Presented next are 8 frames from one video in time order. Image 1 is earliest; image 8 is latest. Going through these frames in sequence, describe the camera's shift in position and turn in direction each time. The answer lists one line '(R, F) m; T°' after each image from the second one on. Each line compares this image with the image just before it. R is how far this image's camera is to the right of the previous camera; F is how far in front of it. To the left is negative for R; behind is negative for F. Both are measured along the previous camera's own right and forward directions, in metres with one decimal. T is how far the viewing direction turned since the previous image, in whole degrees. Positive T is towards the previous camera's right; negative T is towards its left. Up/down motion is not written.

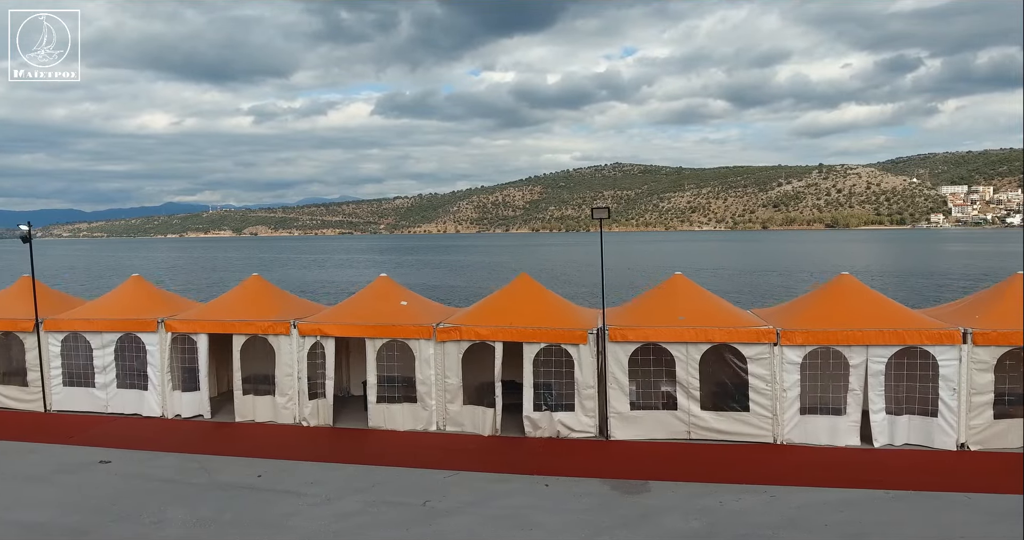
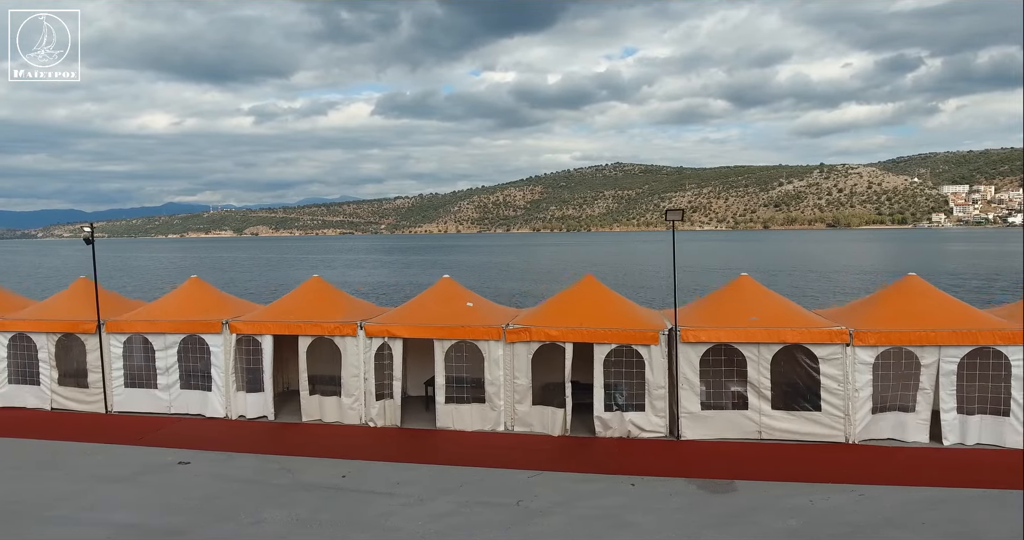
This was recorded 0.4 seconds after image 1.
(-1.1, -0.1) m; 0°
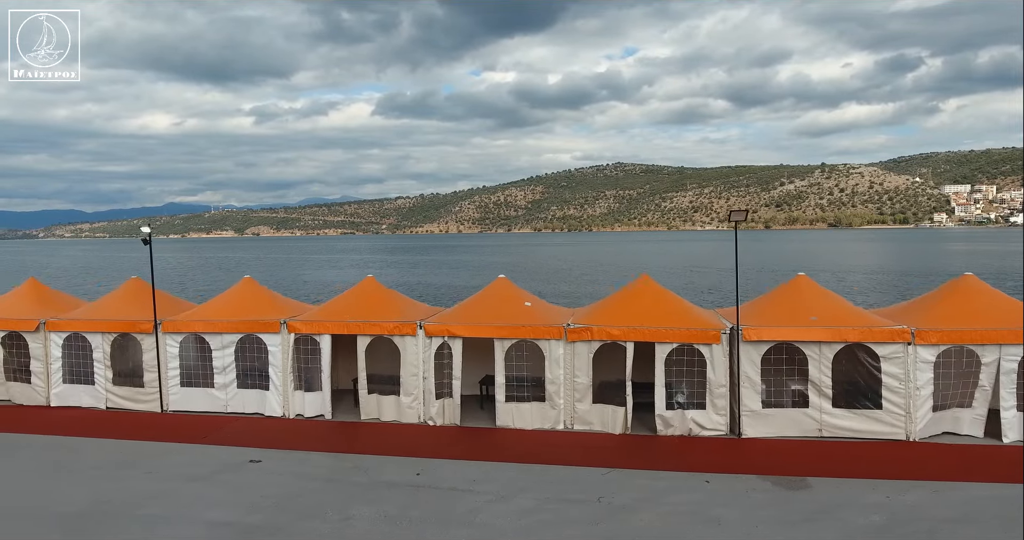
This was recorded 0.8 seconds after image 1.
(-1.0, -0.1) m; 0°
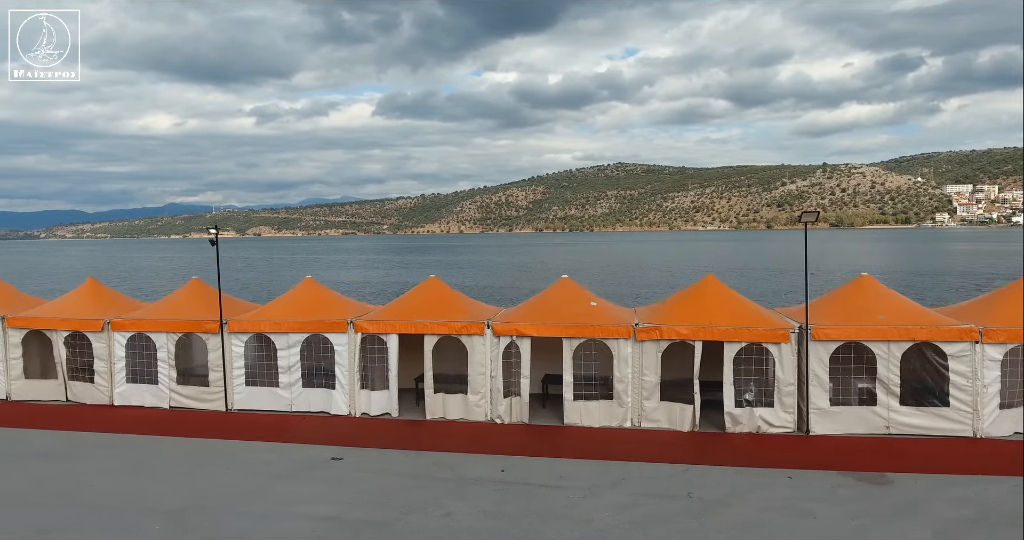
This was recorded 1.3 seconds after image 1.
(-1.1, -0.1) m; 0°
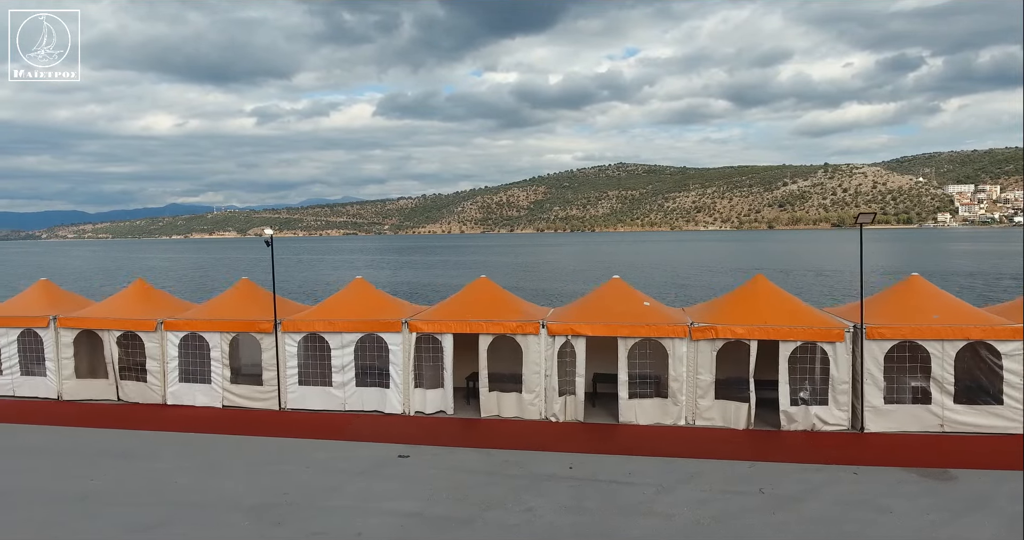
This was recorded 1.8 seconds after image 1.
(-1.0, -0.2) m; 0°
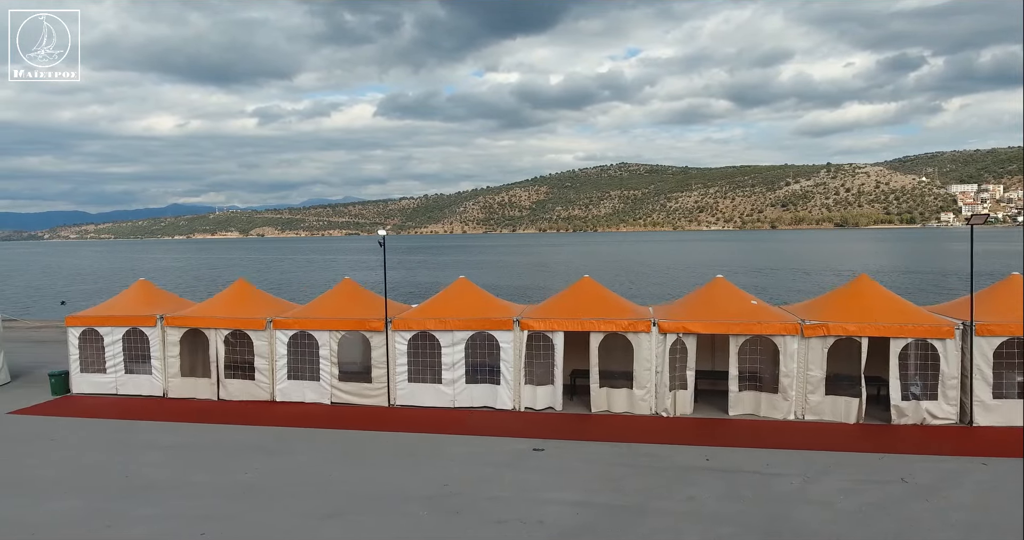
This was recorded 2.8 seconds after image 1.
(-2.0, -0.3) m; 0°
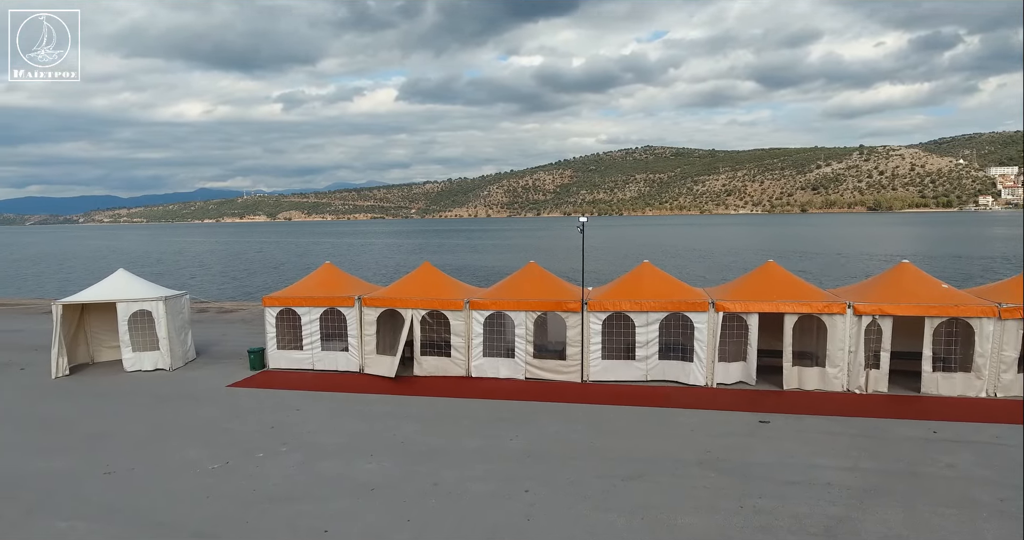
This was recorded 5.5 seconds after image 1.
(-3.5, -0.8) m; -2°
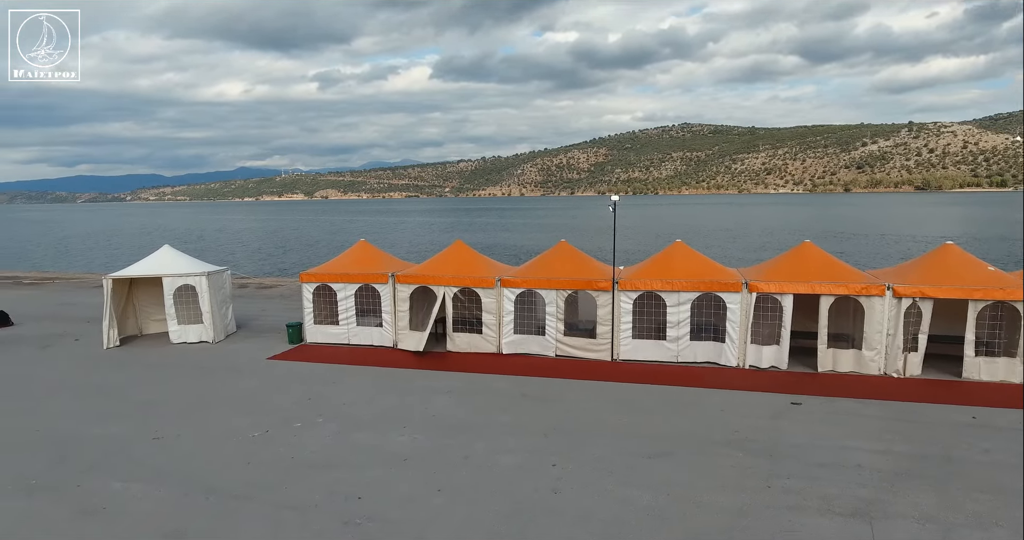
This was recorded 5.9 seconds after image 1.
(0.0, -0.1) m; -3°
